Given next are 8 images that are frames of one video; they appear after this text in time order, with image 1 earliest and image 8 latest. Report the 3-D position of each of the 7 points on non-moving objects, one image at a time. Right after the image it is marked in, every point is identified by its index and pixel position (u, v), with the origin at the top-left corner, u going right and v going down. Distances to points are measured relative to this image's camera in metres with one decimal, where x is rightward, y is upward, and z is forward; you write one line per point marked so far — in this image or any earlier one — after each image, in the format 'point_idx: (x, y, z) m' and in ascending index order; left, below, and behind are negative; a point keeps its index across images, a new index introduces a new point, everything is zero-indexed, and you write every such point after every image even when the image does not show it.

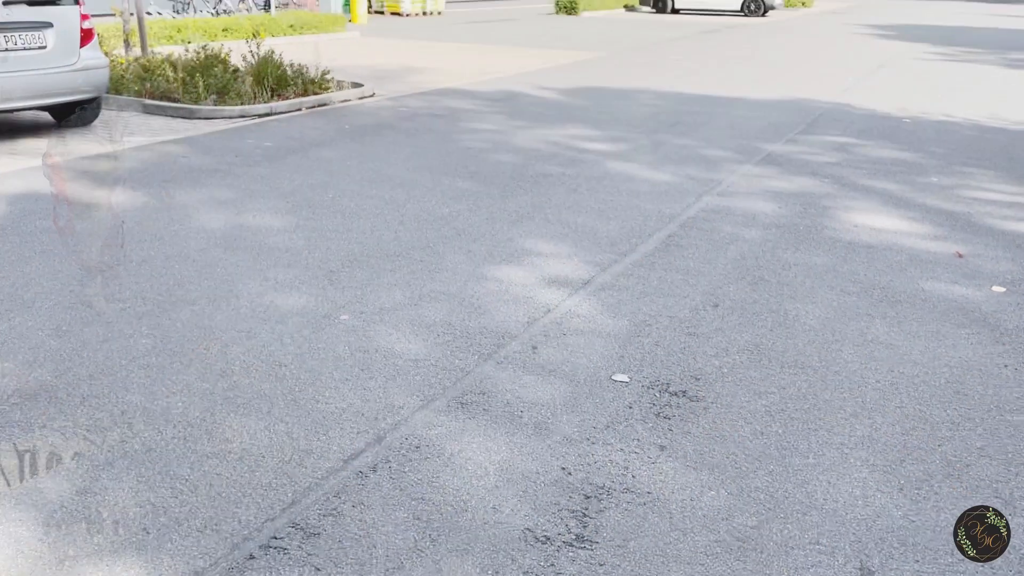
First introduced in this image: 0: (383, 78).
0: (-1.7, +2.7, +10.7) m
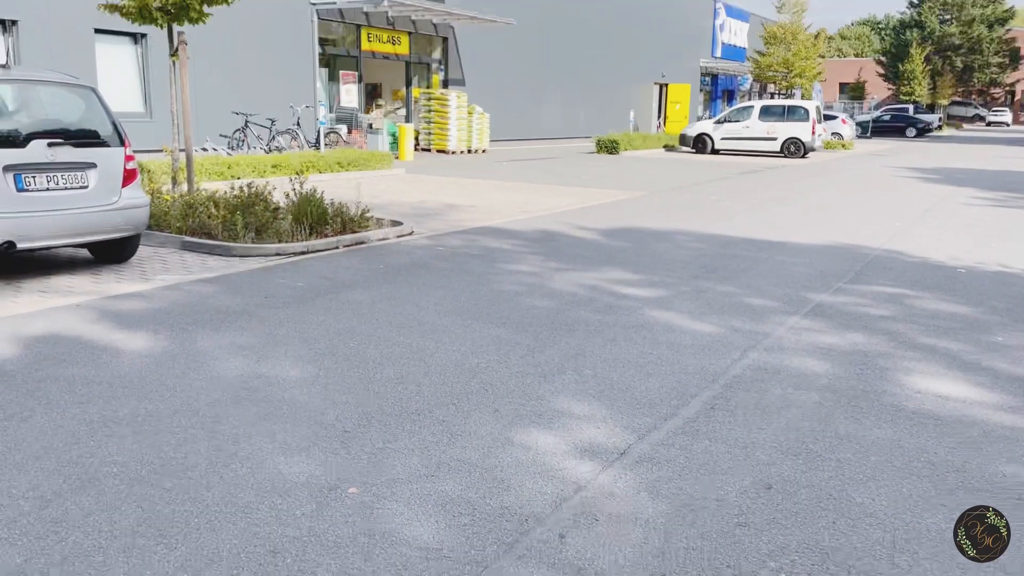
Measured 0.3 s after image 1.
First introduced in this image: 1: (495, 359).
0: (-1.2, +0.9, +10.8) m
1: (-0.1, -0.4, +4.8) m
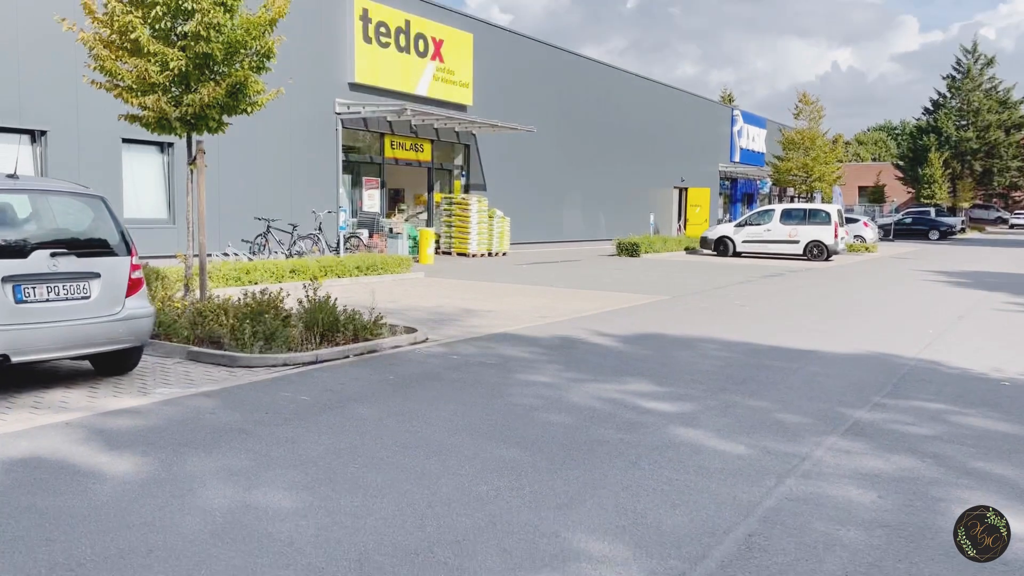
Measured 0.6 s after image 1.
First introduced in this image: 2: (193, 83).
0: (-0.9, -0.4, +10.5) m
1: (0.0, -1.1, +4.4) m
2: (-3.3, +2.1, +8.6) m
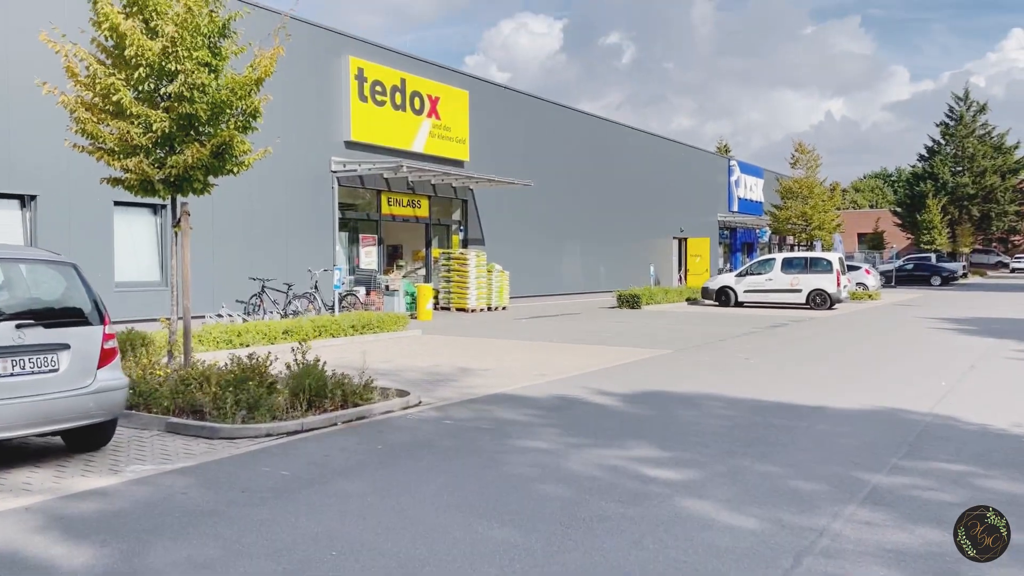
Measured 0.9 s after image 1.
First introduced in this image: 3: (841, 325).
0: (-1.0, -1.2, +10.1) m
1: (-0.1, -1.4, +4.0) m
2: (-3.4, +1.5, +8.4) m
3: (+7.8, -0.9, +19.7) m
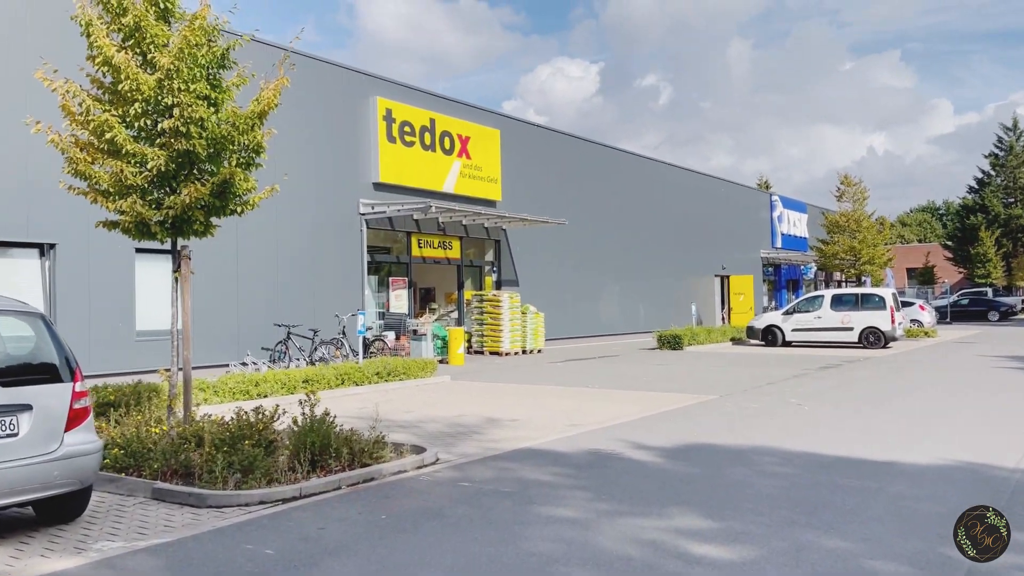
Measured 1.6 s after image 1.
0: (-0.6, -1.7, +9.3) m
1: (0.0, -1.6, +3.2) m
2: (-3.2, +1.0, +7.8) m
3: (+8.6, -1.7, +18.5) m
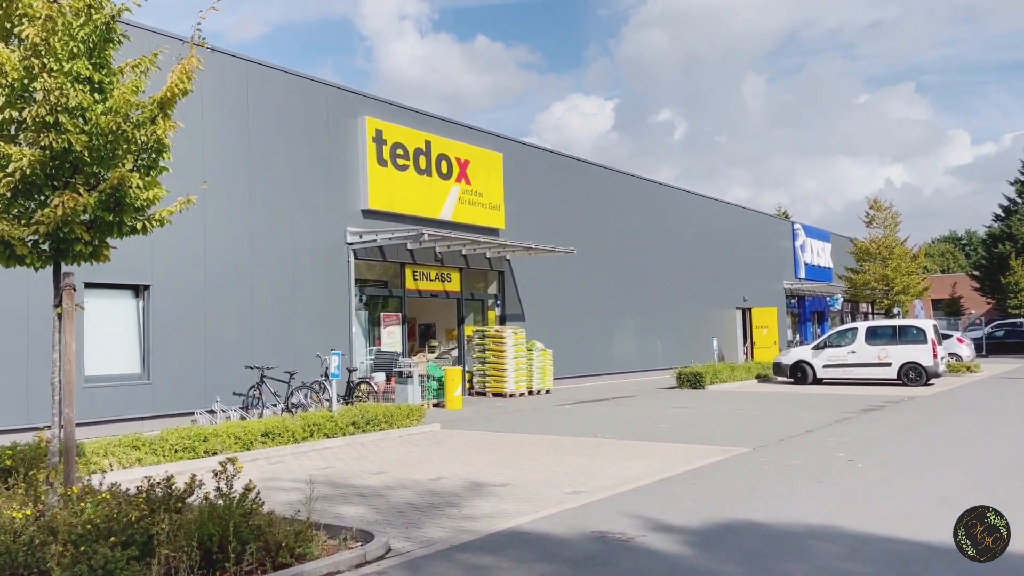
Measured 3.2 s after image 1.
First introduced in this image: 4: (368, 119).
0: (-0.8, -2.0, +7.4) m
1: (-0.3, -1.6, +1.3) m
2: (-3.4, +0.7, +6.1) m
3: (+8.7, -2.3, +16.3) m
4: (-3.2, +3.8, +18.5) m
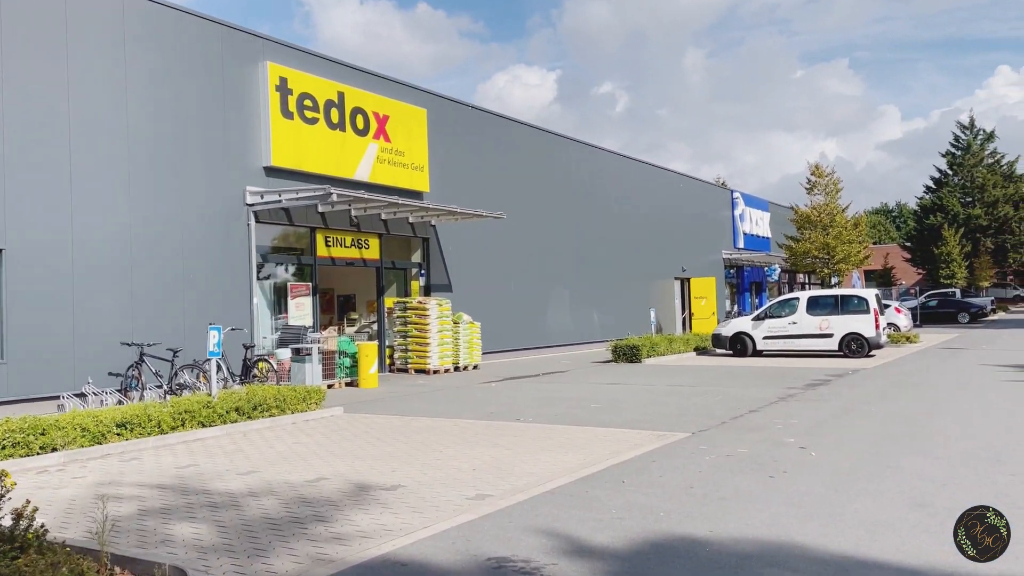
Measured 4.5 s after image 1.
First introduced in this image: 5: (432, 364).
0: (-1.6, -1.7, +5.9) m
1: (-0.7, -1.5, -0.3) m
2: (-4.1, +1.0, +4.2) m
3: (+7.2, -1.7, +15.4) m
4: (-4.9, +4.5, +16.5) m
5: (-1.8, -1.7, +18.7) m
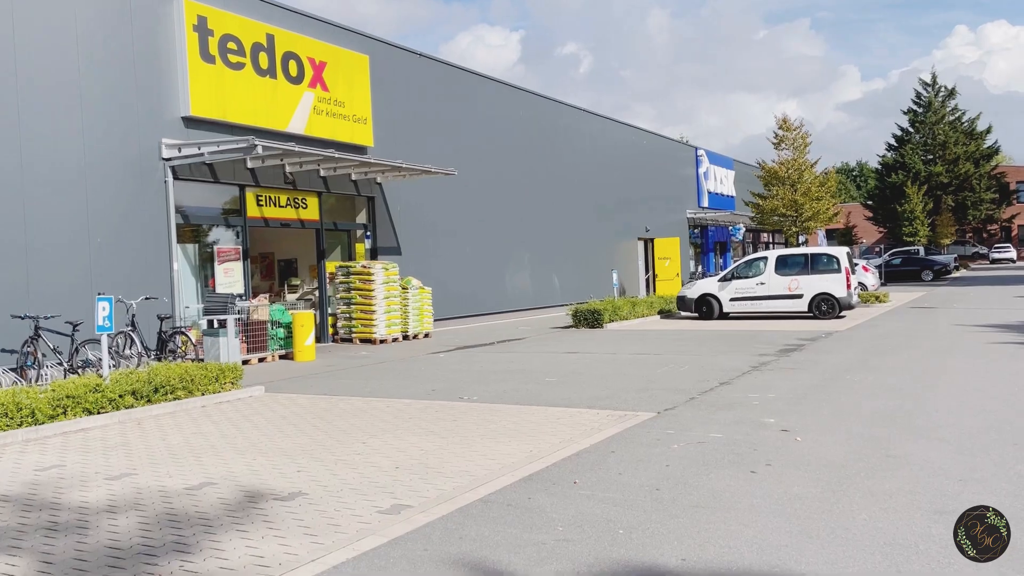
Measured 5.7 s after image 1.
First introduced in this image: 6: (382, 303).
0: (-2.1, -1.5, +4.5) m
1: (-0.9, -1.6, -1.6) m
2: (-4.5, +1.1, +2.6) m
3: (+6.3, -1.0, +14.4) m
4: (-5.8, +5.1, +14.7) m
5: (-2.8, -1.0, +17.3) m
6: (-2.8, -0.3, +17.4) m
